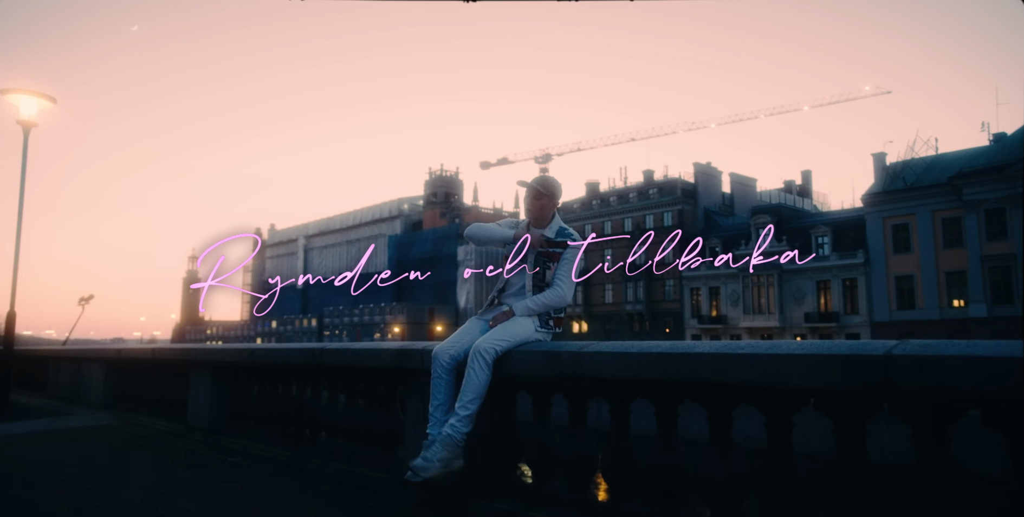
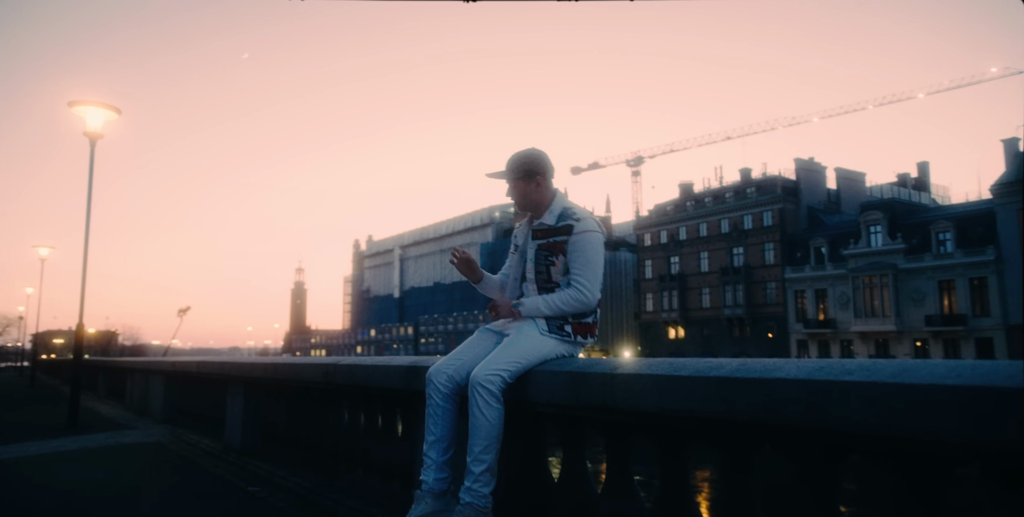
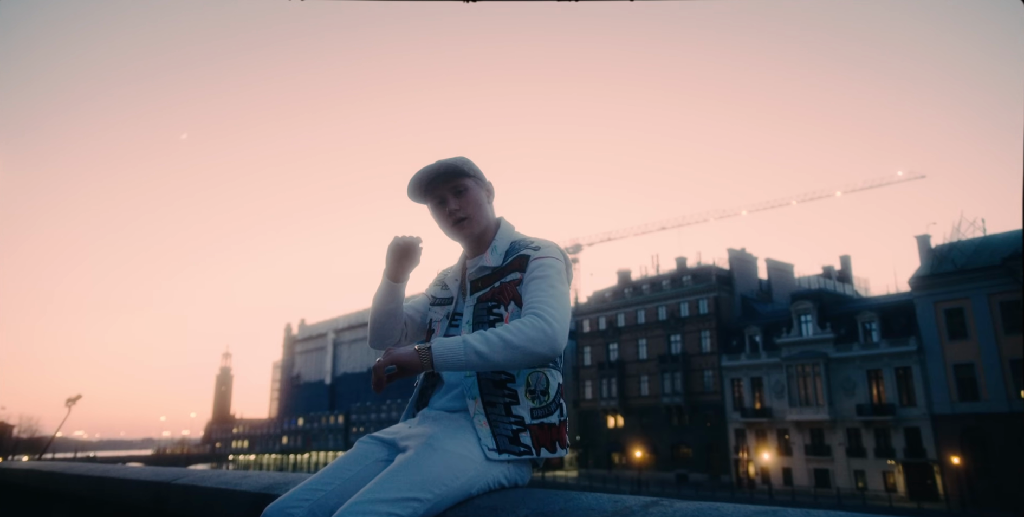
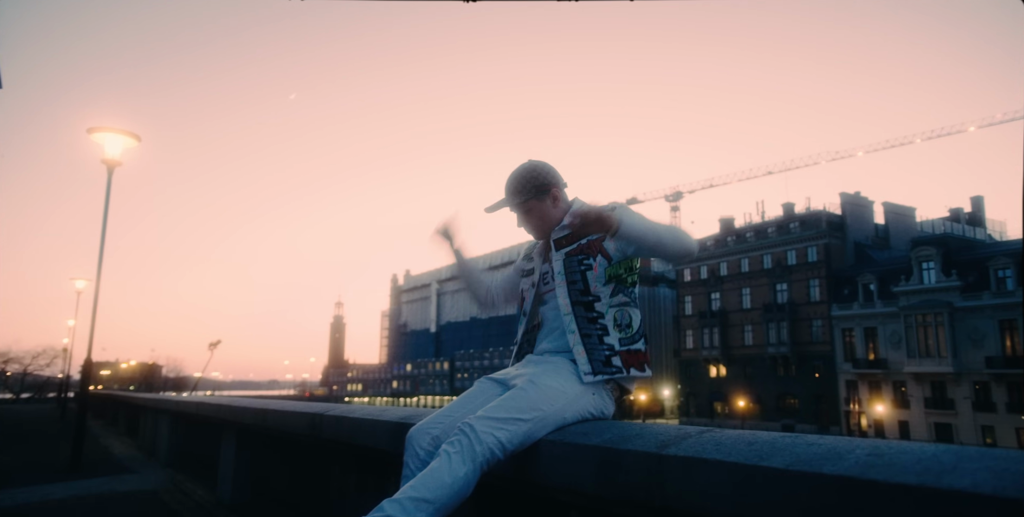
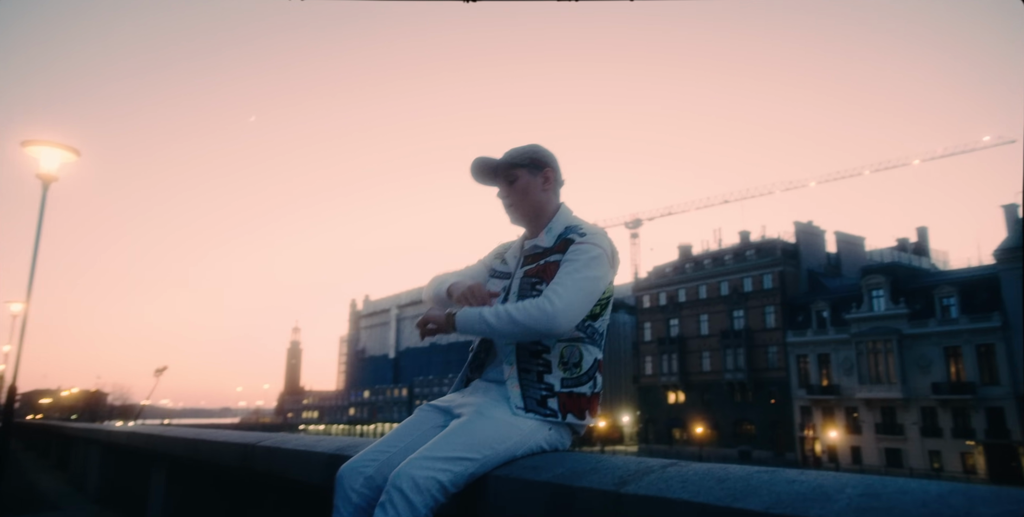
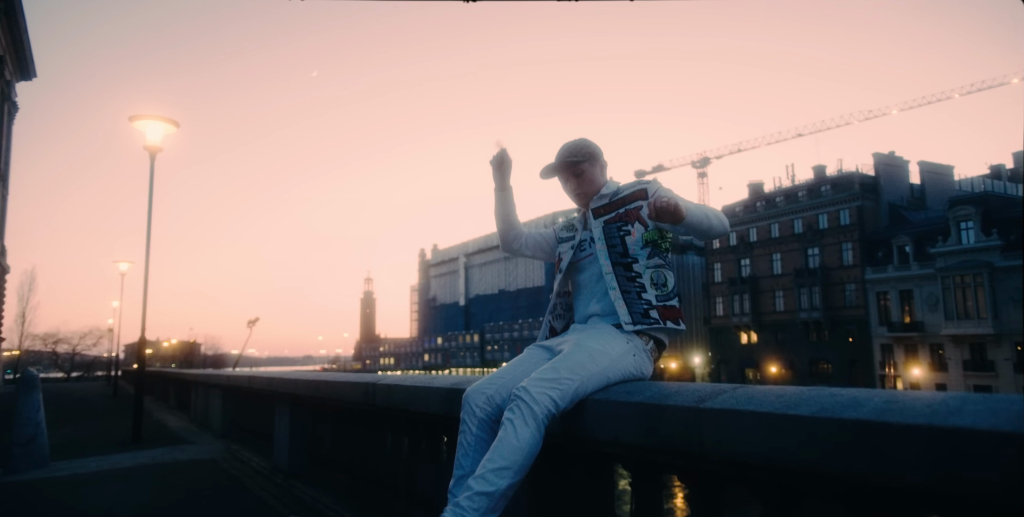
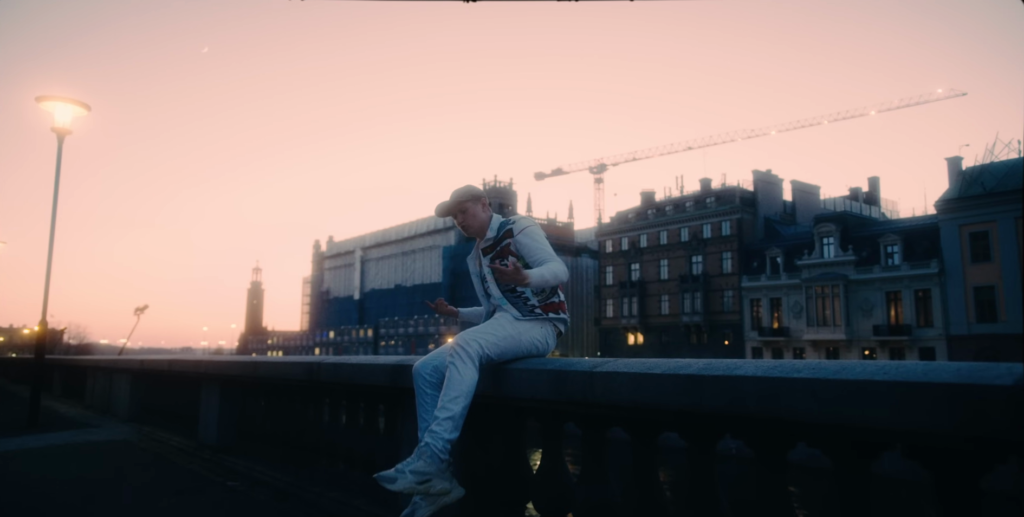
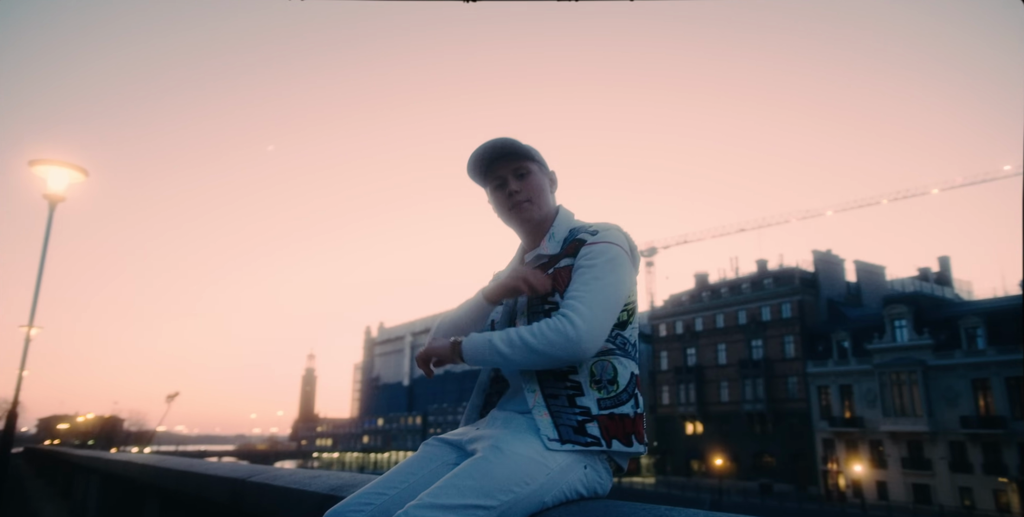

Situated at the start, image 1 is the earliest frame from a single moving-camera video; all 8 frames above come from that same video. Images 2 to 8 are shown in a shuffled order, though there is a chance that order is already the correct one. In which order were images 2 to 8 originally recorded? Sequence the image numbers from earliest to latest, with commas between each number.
7, 2, 6, 4, 5, 3, 8
